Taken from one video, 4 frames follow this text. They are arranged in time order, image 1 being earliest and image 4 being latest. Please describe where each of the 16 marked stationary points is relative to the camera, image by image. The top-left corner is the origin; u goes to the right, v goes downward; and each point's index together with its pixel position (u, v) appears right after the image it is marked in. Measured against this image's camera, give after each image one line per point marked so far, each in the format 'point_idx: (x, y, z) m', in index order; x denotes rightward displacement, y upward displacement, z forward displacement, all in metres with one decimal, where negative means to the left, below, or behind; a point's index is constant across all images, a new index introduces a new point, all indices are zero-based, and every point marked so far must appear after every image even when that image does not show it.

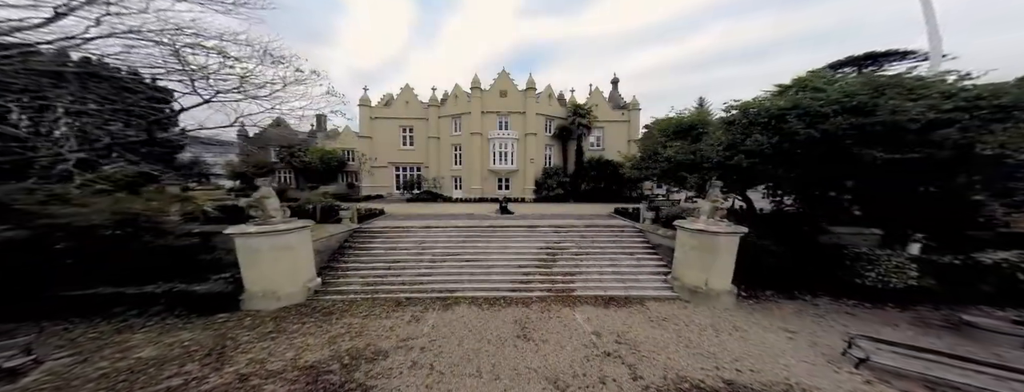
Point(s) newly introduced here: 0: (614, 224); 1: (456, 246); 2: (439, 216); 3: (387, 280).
0: (+6.7, -1.9, +14.6) m
1: (-3.3, -3.0, +13.4) m
2: (-5.5, -1.6, +16.5) m
3: (-6.5, -4.4, +11.7) m
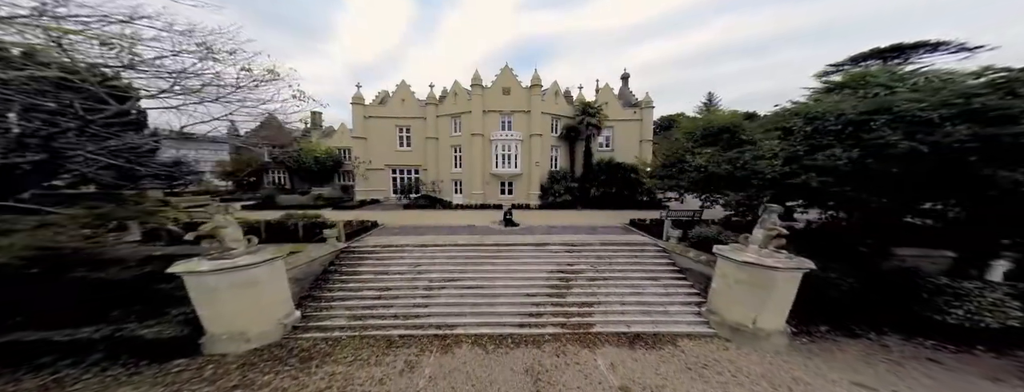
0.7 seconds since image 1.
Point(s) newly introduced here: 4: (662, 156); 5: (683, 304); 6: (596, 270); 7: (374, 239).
0: (+7.1, -2.6, +13.0) m
1: (-2.9, -3.8, +11.8) m
2: (-5.1, -2.3, +14.8) m
3: (-6.1, -5.2, +10.1) m
4: (+9.8, +2.7, +14.5) m
5: (+7.7, -4.9, +10.2) m
6: (+4.3, -3.8, +11.7) m
7: (-8.3, -2.7, +13.6) m
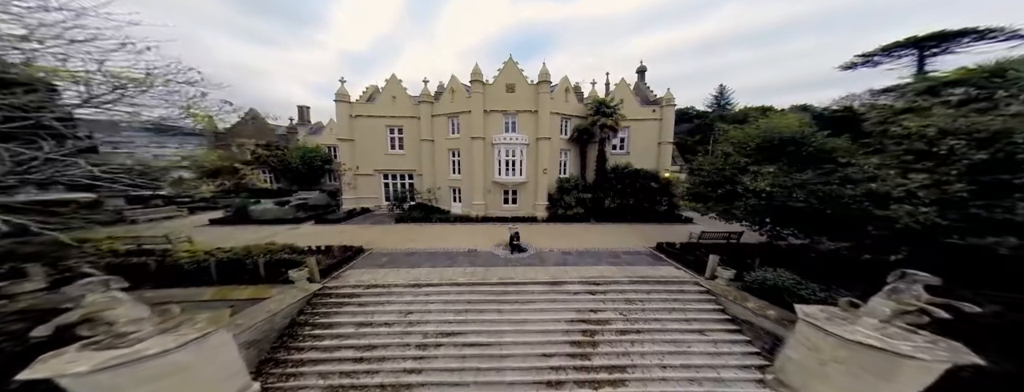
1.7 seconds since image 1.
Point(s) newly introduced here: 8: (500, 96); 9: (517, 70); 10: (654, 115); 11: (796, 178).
0: (+7.6, -3.8, +10.8) m
1: (-2.4, -5.1, +9.5) m
2: (-4.6, -3.5, +12.5) m
3: (-5.5, -6.6, +7.9) m
4: (+10.3, +1.5, +12.1) m
5: (+8.2, -6.2, +8.1) m
6: (+4.8, -5.0, +9.5) m
7: (-7.8, -3.9, +11.3) m
8: (-1.1, +7.7, +17.4) m
9: (+0.4, +9.6, +17.2) m
10: (+11.8, +6.9, +19.0) m
11: (+9.7, +0.7, +7.8) m
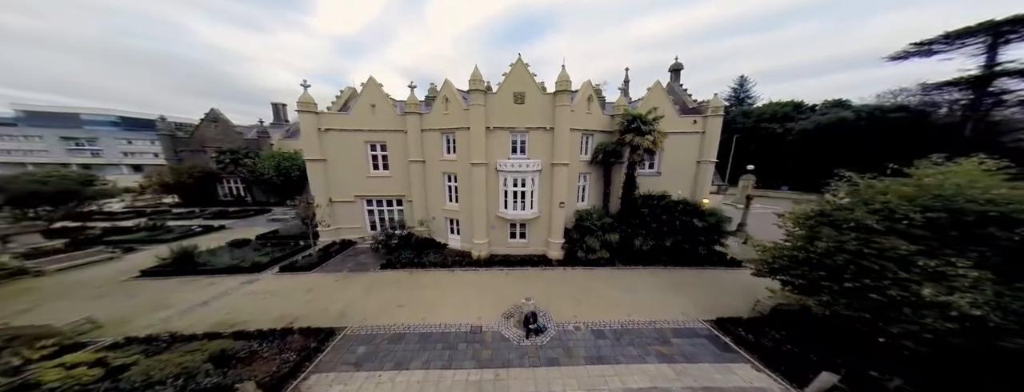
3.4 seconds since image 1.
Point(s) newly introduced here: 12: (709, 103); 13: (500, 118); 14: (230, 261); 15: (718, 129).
0: (+8.3, -6.7, +7.8) m
1: (-1.6, -8.2, +6.6) m
2: (-3.9, -6.4, +9.5) m
3: (-4.7, -9.8, +5.1) m
4: (+10.9, -1.3, +8.9) m
5: (+9.0, -9.2, +5.3) m
6: (+5.6, -8.0, +6.6) m
7: (-7.0, -6.9, +8.2) m
8: (-0.6, +5.2, +13.6) m
9: (+1.0, +7.0, +13.2) m
10: (+12.4, +4.6, +15.3) m
11: (+10.5, -2.4, +4.6) m
12: (+13.2, +6.2, +15.2) m
13: (-0.7, +4.7, +13.6) m
14: (-18.1, -4.2, +14.5) m
15: (+13.7, +4.4, +15.1) m
